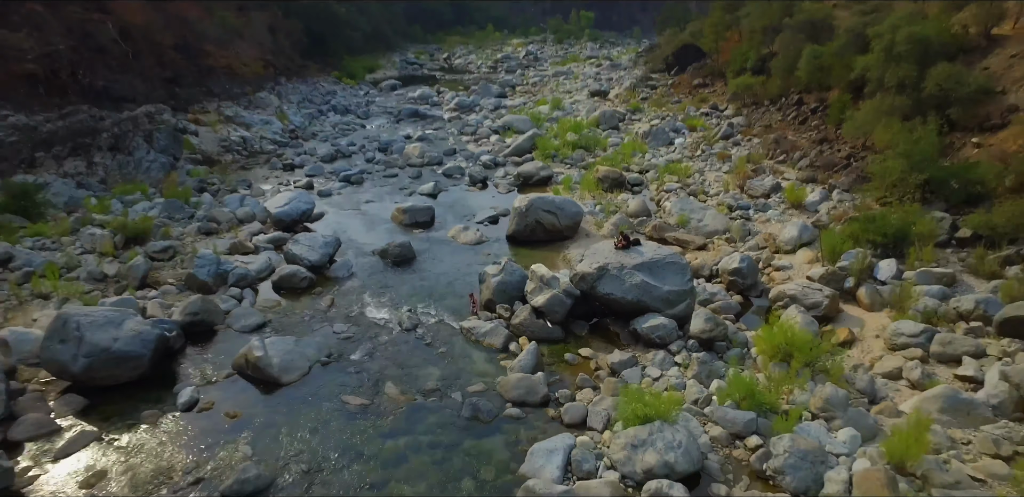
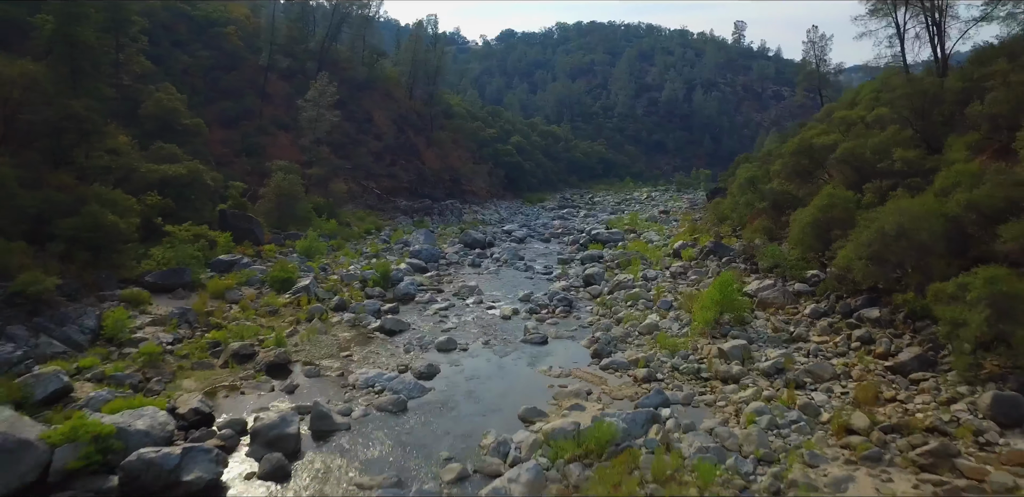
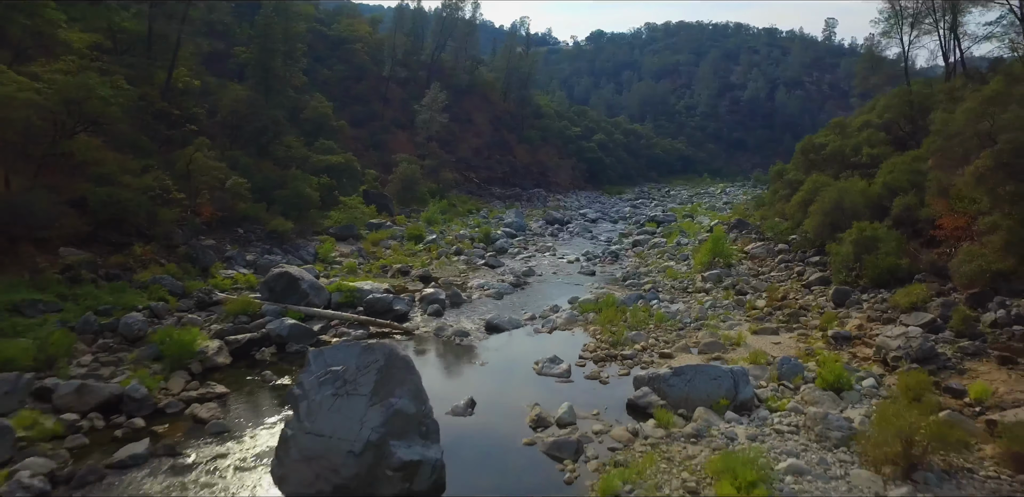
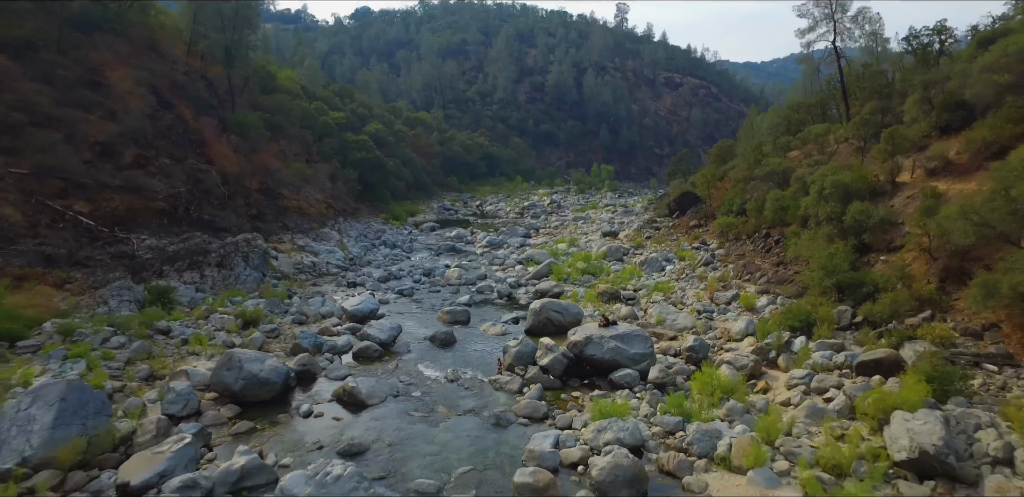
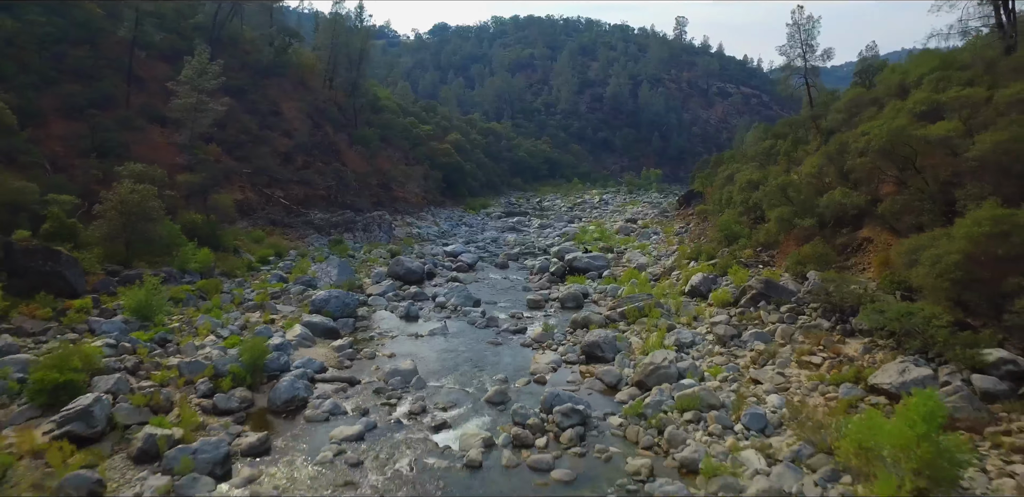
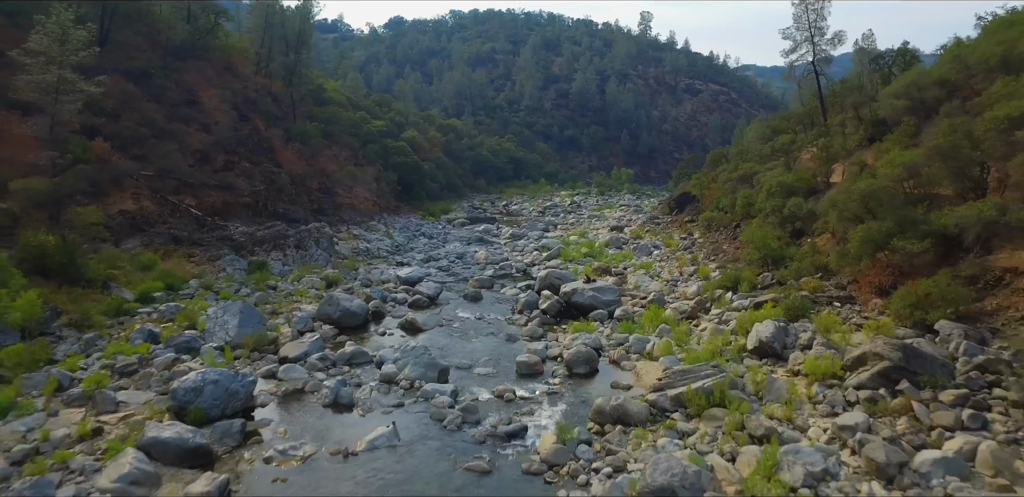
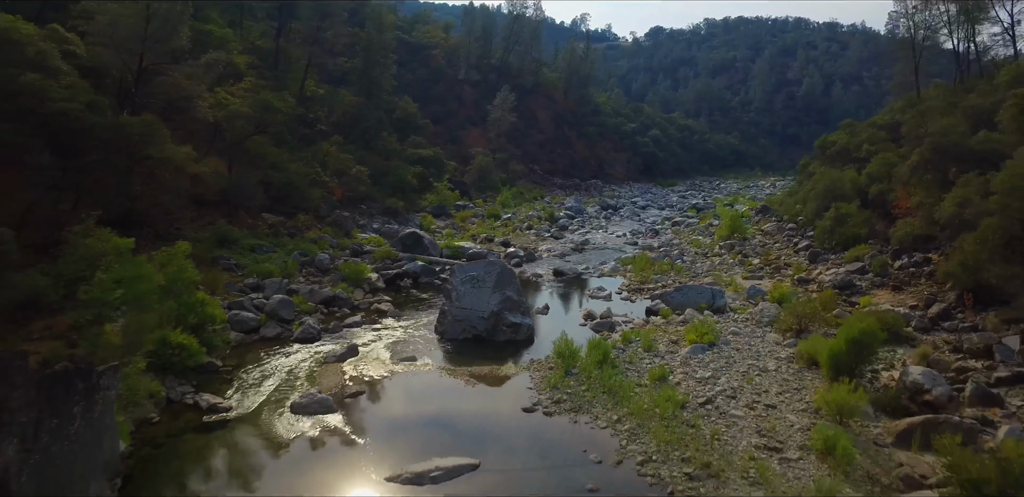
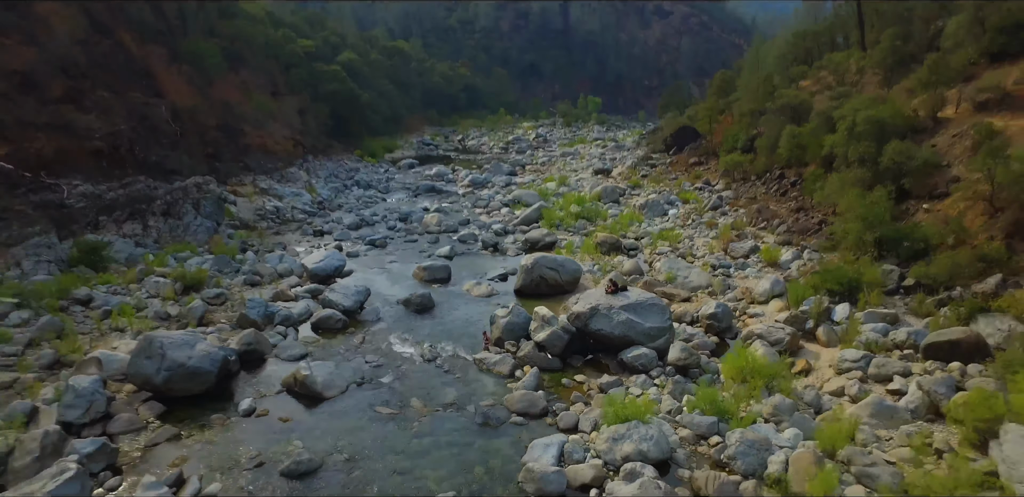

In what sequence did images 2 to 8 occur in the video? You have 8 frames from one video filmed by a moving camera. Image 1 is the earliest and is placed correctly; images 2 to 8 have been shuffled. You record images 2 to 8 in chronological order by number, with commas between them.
8, 4, 6, 5, 2, 3, 7
